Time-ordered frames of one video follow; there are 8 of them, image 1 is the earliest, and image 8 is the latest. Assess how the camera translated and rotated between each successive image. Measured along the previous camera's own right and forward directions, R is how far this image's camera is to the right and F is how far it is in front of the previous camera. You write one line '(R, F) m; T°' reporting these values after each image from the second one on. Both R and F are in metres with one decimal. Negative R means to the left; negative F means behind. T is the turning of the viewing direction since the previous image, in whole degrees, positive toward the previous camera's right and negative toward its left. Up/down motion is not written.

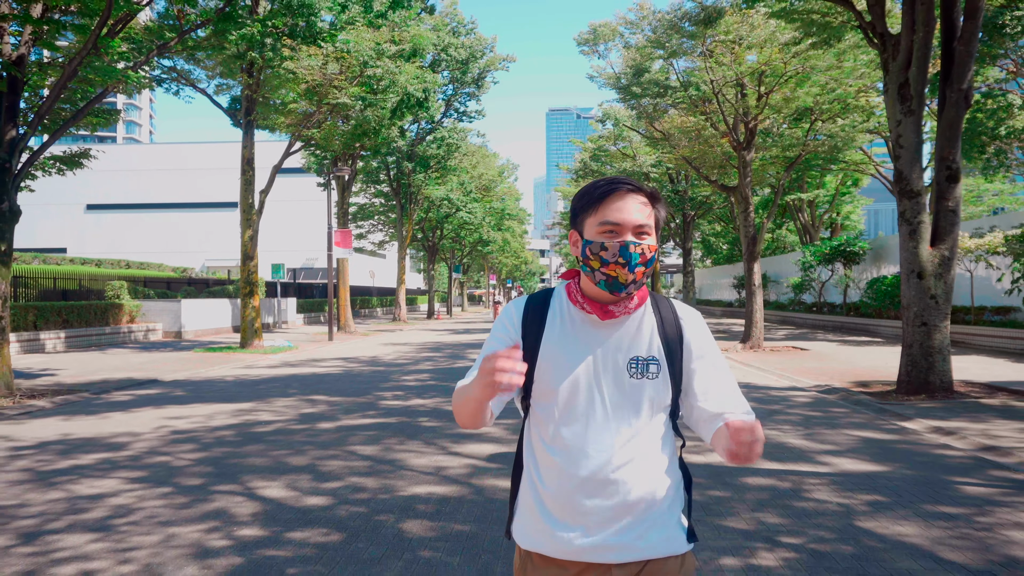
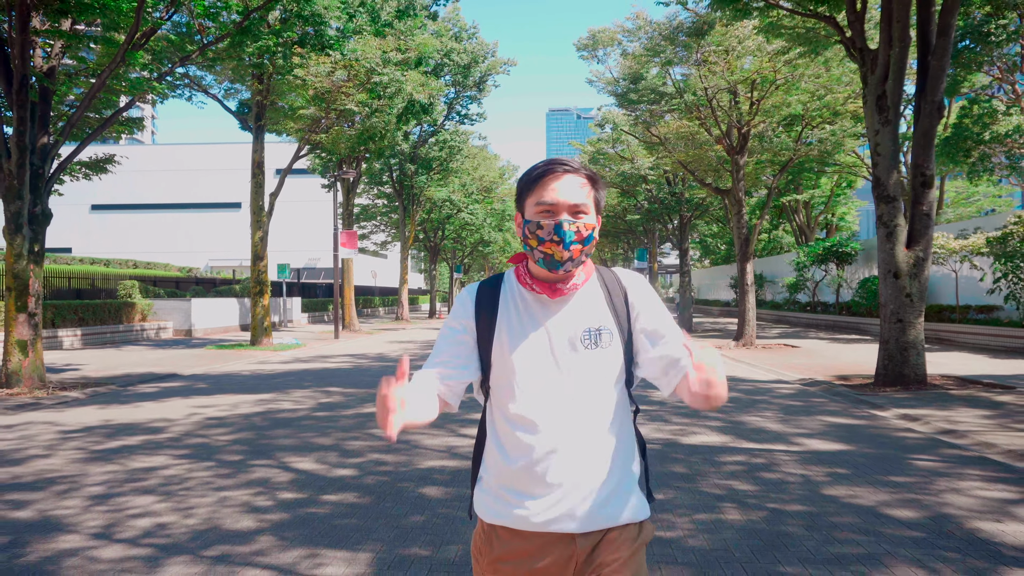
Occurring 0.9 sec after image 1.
(0.0, -0.8) m; 0°
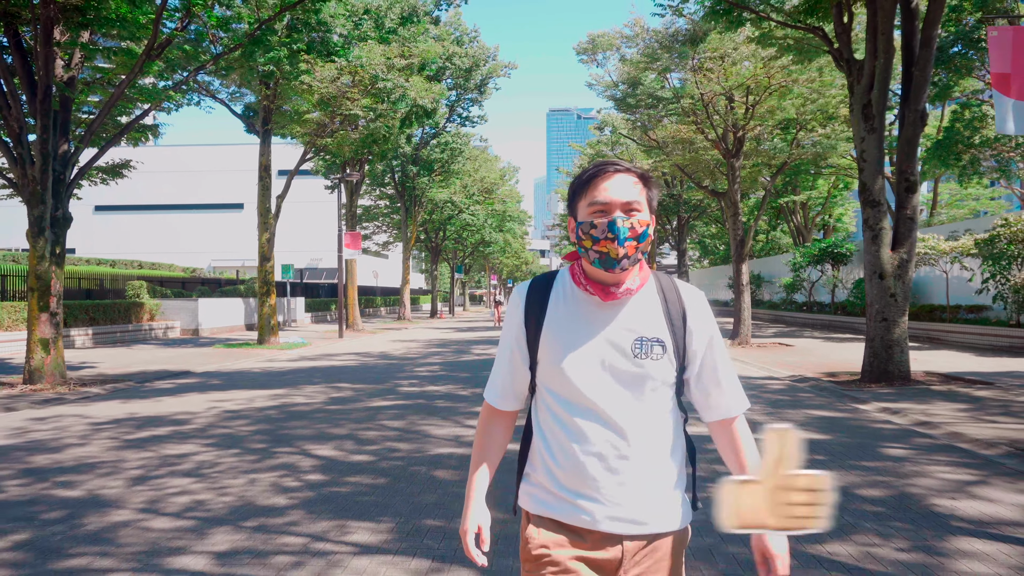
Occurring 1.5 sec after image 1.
(0.0, -0.5) m; 0°
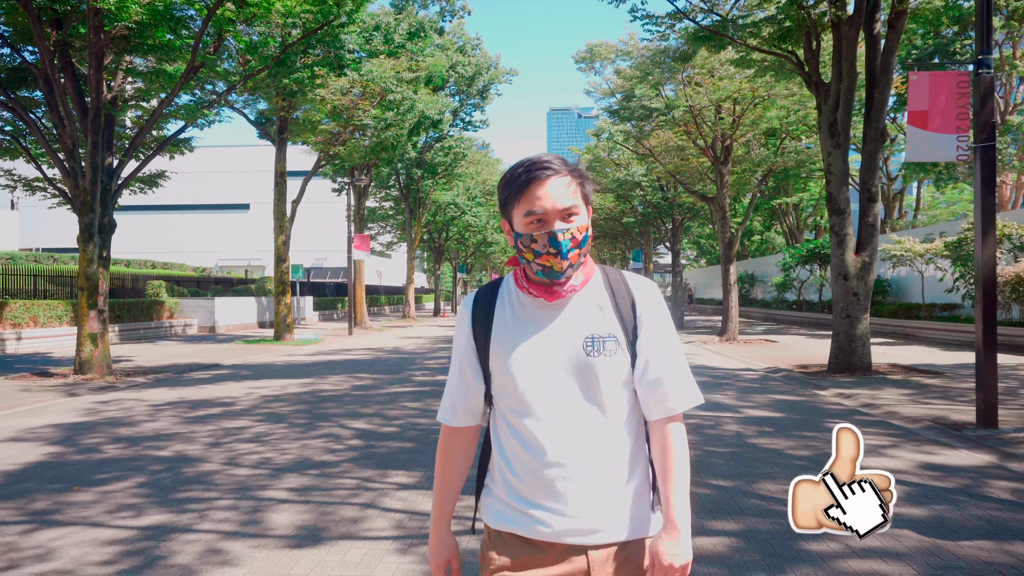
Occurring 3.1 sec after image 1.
(0.0, -1.4) m; 0°
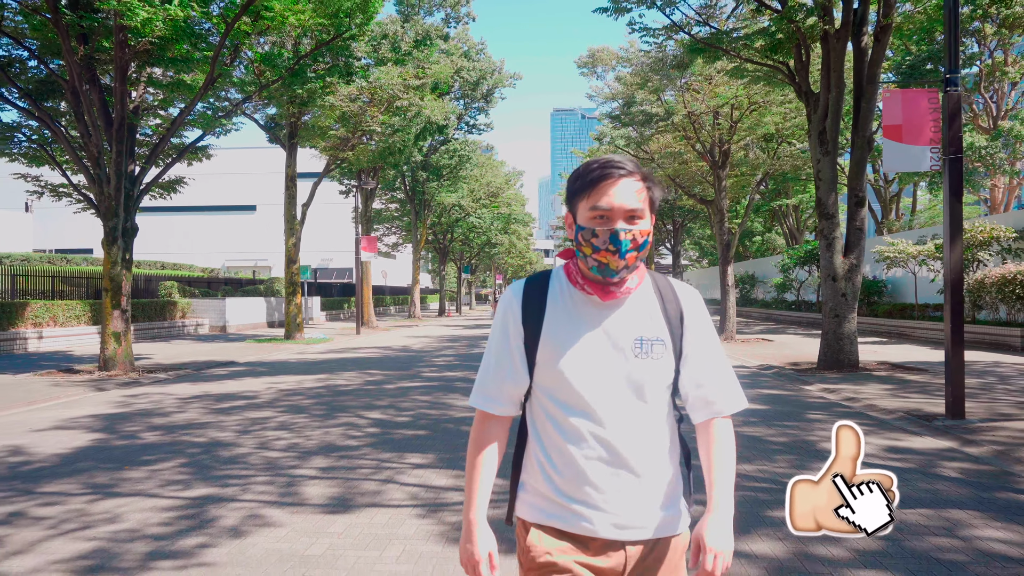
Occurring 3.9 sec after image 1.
(0.0, -0.7) m; 0°
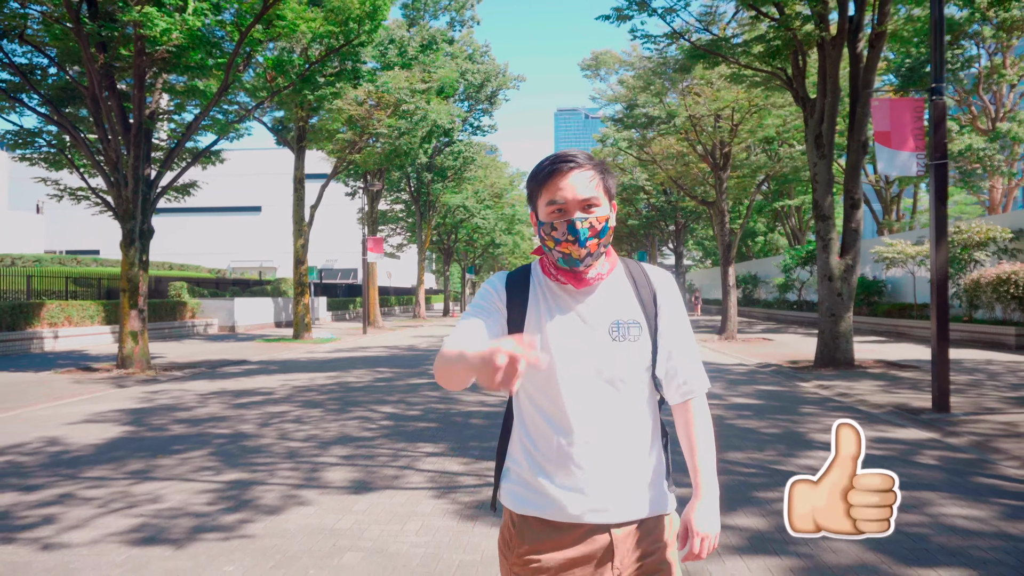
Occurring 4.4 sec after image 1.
(0.0, -0.4) m; 0°
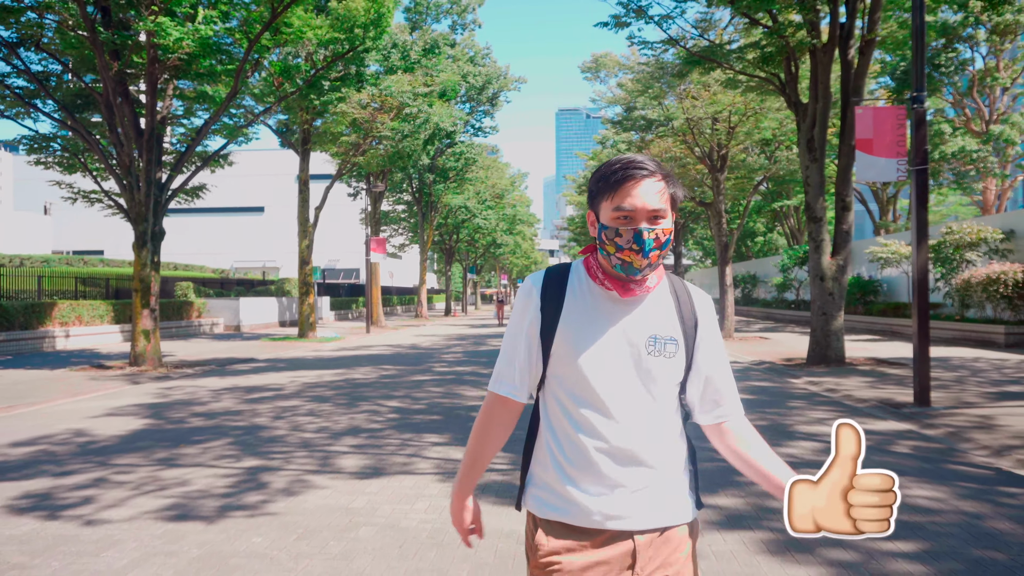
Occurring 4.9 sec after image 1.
(0.0, -0.5) m; 0°
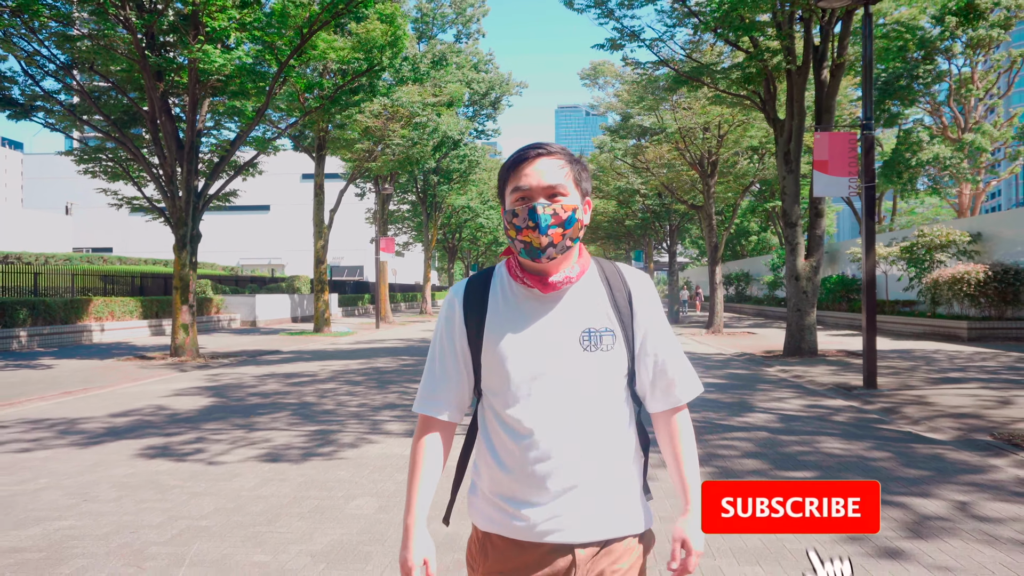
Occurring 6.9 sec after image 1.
(-0.1, -1.6) m; 0°
